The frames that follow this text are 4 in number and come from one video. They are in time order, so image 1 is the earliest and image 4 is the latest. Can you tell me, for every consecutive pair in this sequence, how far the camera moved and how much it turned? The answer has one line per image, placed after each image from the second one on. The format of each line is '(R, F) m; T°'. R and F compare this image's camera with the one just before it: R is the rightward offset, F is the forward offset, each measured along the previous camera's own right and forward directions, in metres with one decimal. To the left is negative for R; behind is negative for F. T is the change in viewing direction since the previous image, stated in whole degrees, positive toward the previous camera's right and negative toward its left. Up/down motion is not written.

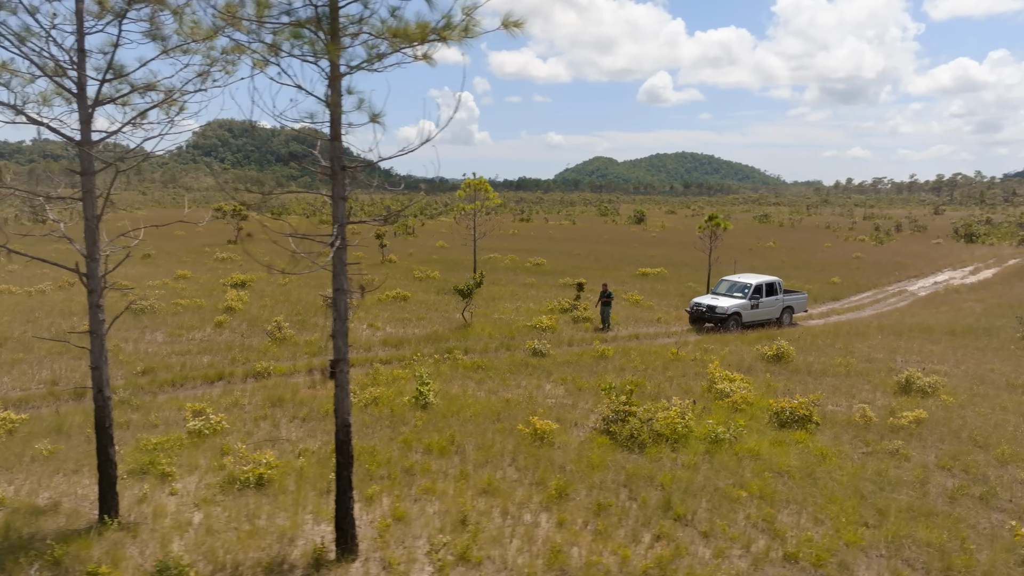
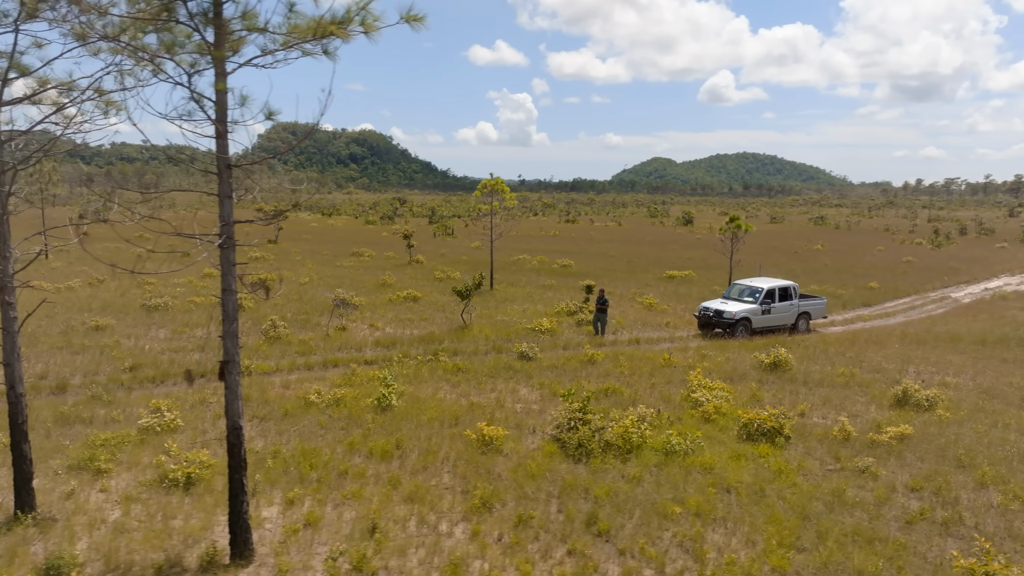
(+1.5, +0.3) m; -4°
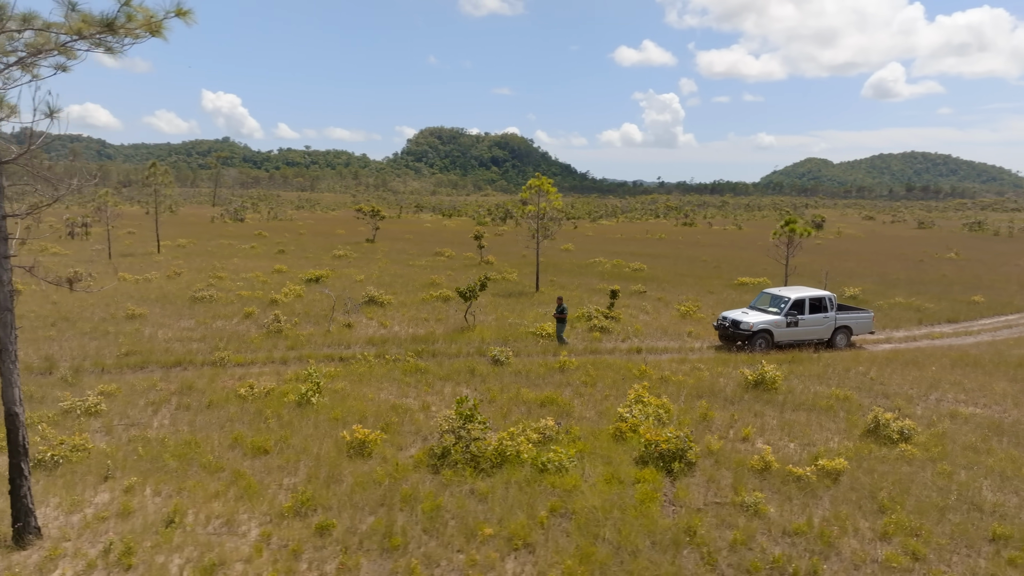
(+3.4, +0.7) m; -11°
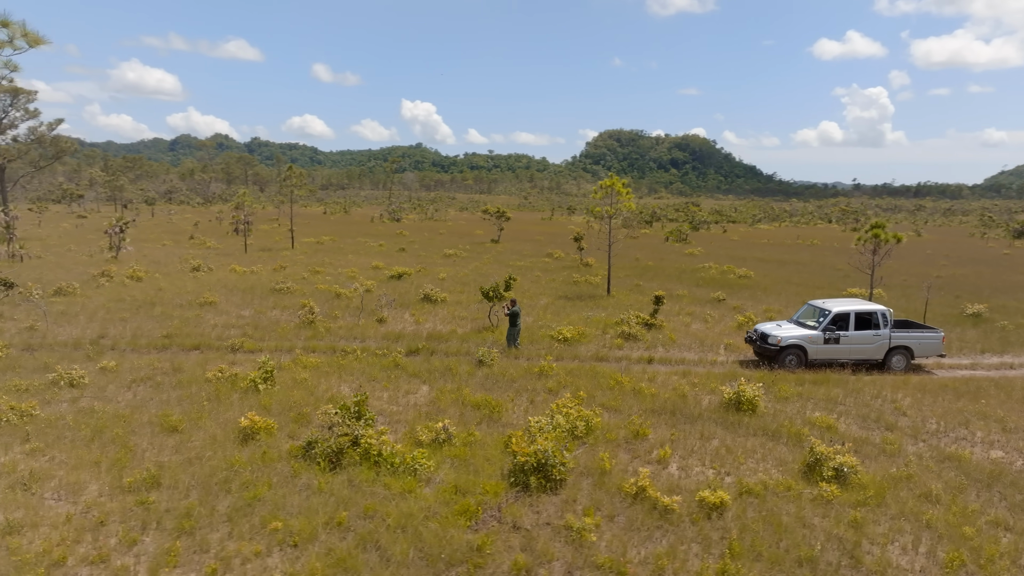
(+3.8, +0.8) m; -14°
